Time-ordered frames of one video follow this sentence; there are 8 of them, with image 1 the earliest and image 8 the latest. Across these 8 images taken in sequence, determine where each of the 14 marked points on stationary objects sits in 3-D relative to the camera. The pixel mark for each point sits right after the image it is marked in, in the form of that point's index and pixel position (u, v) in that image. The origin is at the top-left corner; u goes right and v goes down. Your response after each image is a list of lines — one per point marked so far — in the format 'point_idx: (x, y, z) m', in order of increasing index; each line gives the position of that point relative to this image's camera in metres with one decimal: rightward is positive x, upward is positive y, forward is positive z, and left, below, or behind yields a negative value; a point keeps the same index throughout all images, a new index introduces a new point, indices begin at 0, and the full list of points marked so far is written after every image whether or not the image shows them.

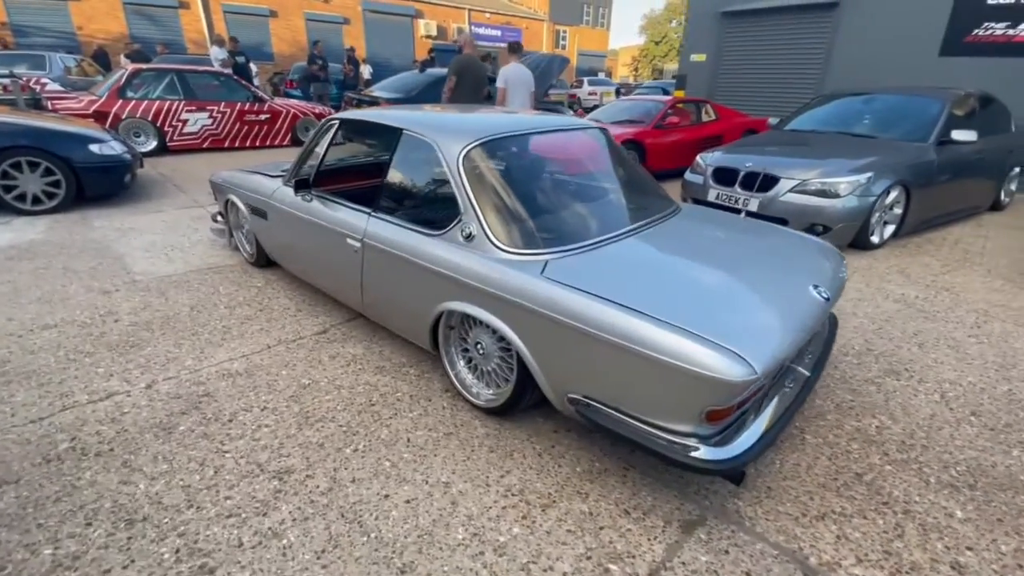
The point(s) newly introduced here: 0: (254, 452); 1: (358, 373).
0: (-1.2, -0.8, +2.4) m
1: (-1.0, -0.5, +3.1) m
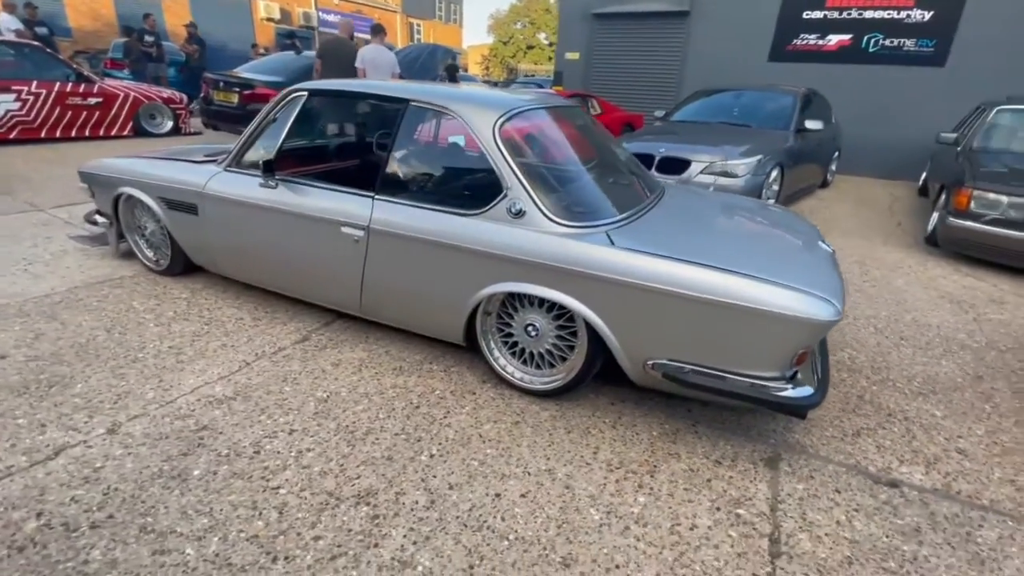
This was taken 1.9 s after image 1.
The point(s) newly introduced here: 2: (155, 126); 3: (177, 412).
0: (-0.8, -0.8, +2.0) m
1: (-0.7, -0.5, +2.7) m
2: (-6.4, +2.9, +8.7) m
3: (-1.6, -0.6, +2.3) m
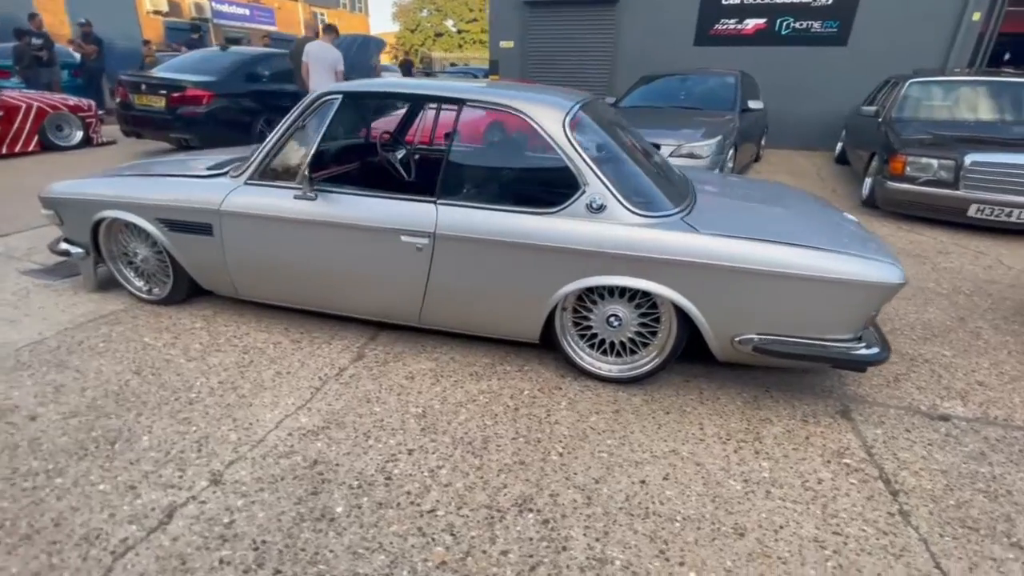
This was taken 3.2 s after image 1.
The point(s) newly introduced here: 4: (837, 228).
0: (-0.2, -0.8, +1.9) m
1: (-0.3, -0.5, +2.7) m
2: (-7.1, +2.4, +7.6) m
3: (-1.0, -0.7, +2.1) m
4: (+1.8, +0.3, +2.7) m
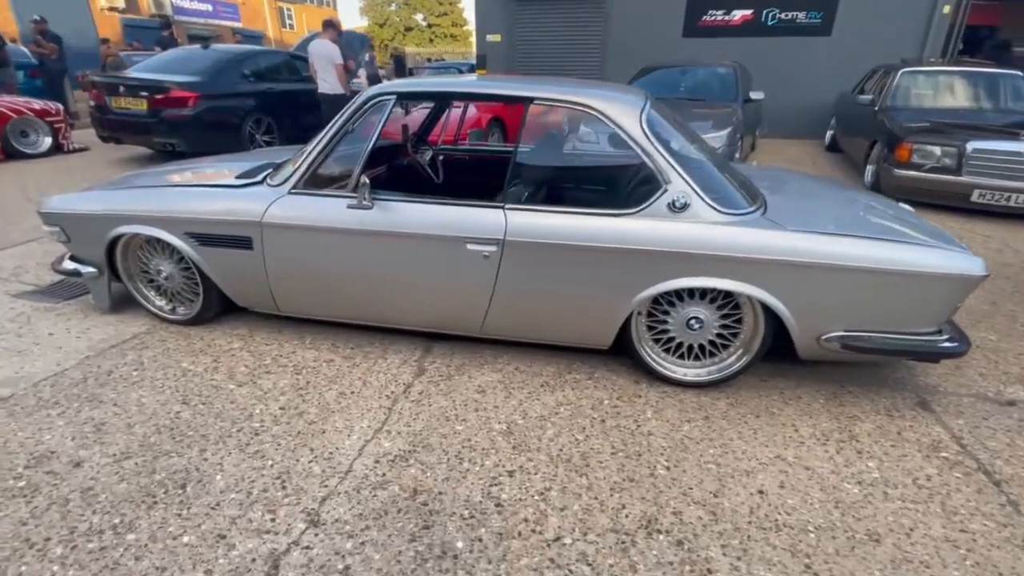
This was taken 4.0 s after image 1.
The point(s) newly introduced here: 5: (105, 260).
0: (+0.3, -0.9, +1.8) m
1: (+0.1, -0.6, +2.5) m
2: (-7.0, +2.1, +7.1) m
3: (-0.6, -0.8, +2.0) m
4: (+2.2, +0.4, +2.7) m
5: (-2.7, +0.2, +3.2) m
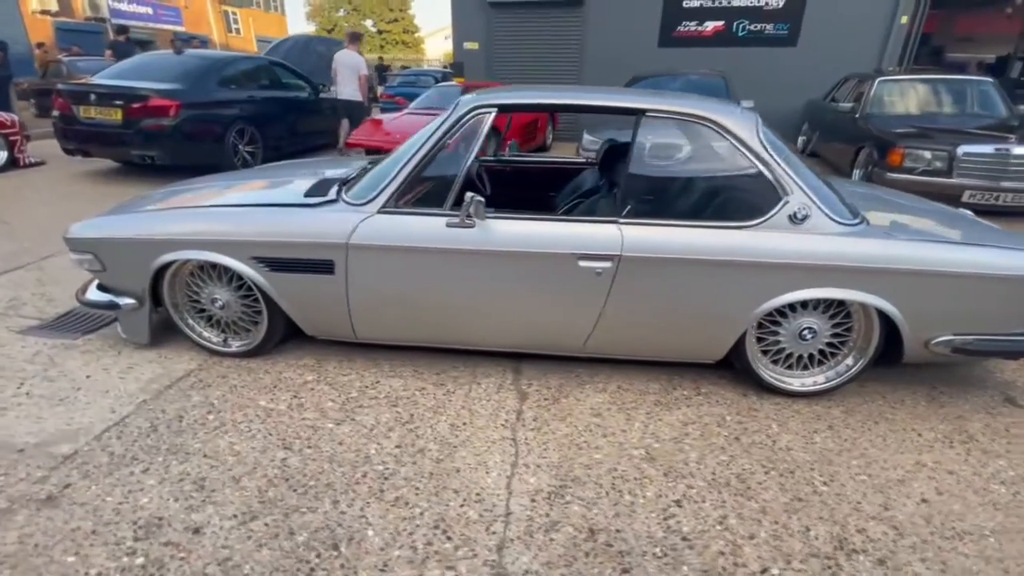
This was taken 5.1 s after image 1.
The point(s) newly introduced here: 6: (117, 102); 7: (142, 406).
0: (+1.0, -0.9, +1.8) m
1: (+0.8, -0.7, +2.5) m
2: (-6.9, +1.7, +6.3) m
3: (+0.1, -0.9, +1.8) m
4: (+2.8, +0.4, +2.9) m
5: (-2.2, 0.0, +2.9) m
6: (-5.0, +2.4, +6.2) m
7: (-1.9, -0.6, +2.5) m
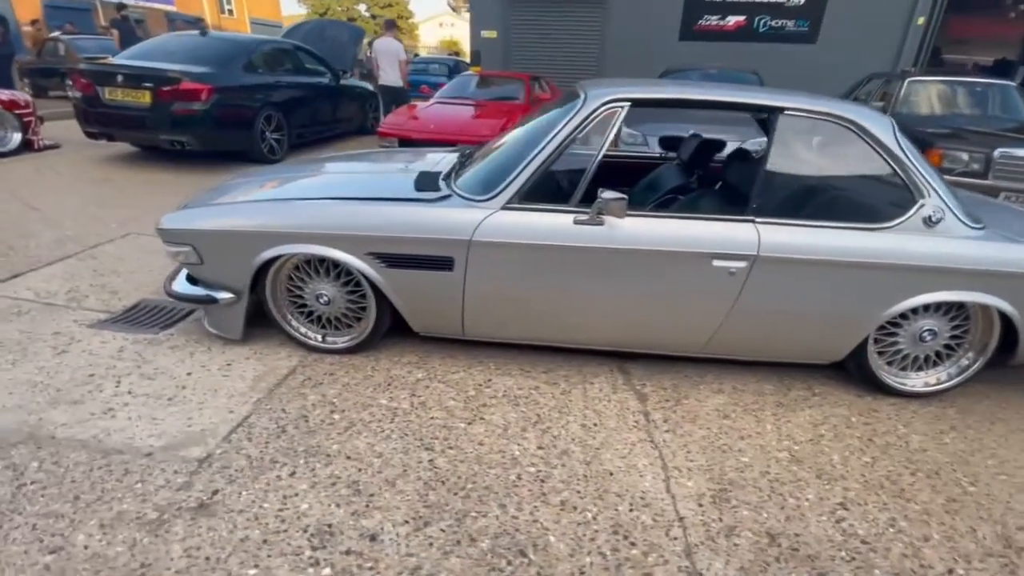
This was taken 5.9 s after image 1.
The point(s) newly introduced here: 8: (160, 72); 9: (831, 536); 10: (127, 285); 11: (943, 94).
0: (+1.7, -1.0, +1.8) m
1: (+1.4, -0.7, +2.5) m
2: (-6.4, +1.8, +6.0) m
3: (+0.8, -0.9, +1.8) m
4: (+3.4, +0.4, +2.9) m
5: (-1.5, 0.0, +2.8) m
6: (-4.5, +2.5, +5.9) m
7: (-1.3, -0.6, +2.4) m
8: (-4.3, +2.7, +6.0) m
9: (+1.2, -0.9, +1.8) m
10: (-2.9, 0.0, +3.7) m
11: (+6.8, +3.0, +7.5) m
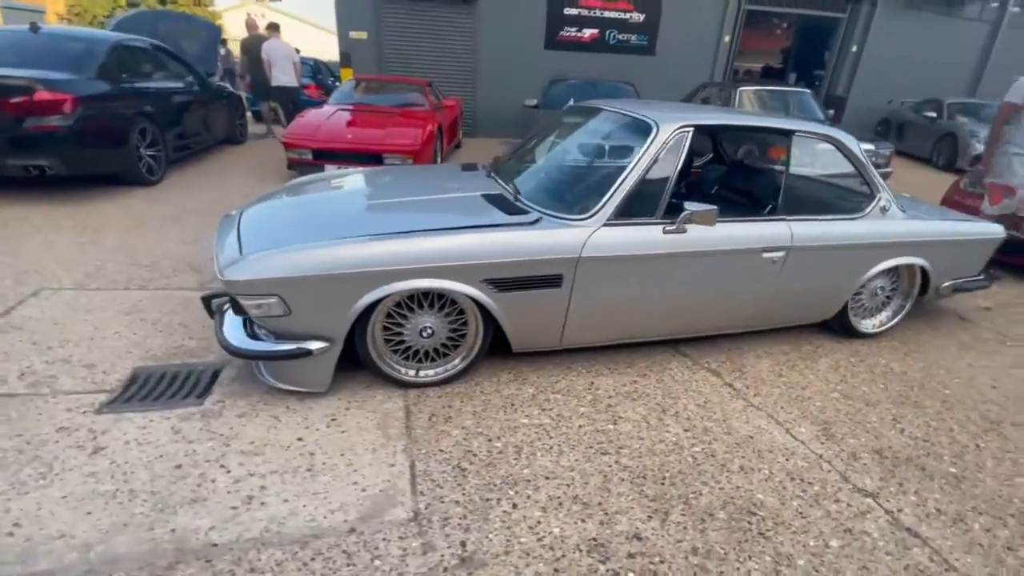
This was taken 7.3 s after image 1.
0: (+2.5, -0.8, +2.7) m
1: (+2.0, -0.5, +3.2) m
2: (-6.7, +0.9, +4.0) m
3: (+1.7, -0.8, +2.4) m
4: (+3.6, +0.7, +4.3) m
5: (-0.9, -0.2, +2.5) m
6: (-5.0, +1.8, +4.5) m
7: (-0.5, -0.8, +2.3) m
8: (-4.9, +2.0, +4.6) m
9: (+2.1, -0.8, +2.5) m
10: (-2.5, -0.4, +3.0) m
11: (+5.0, +3.7, +9.6) m
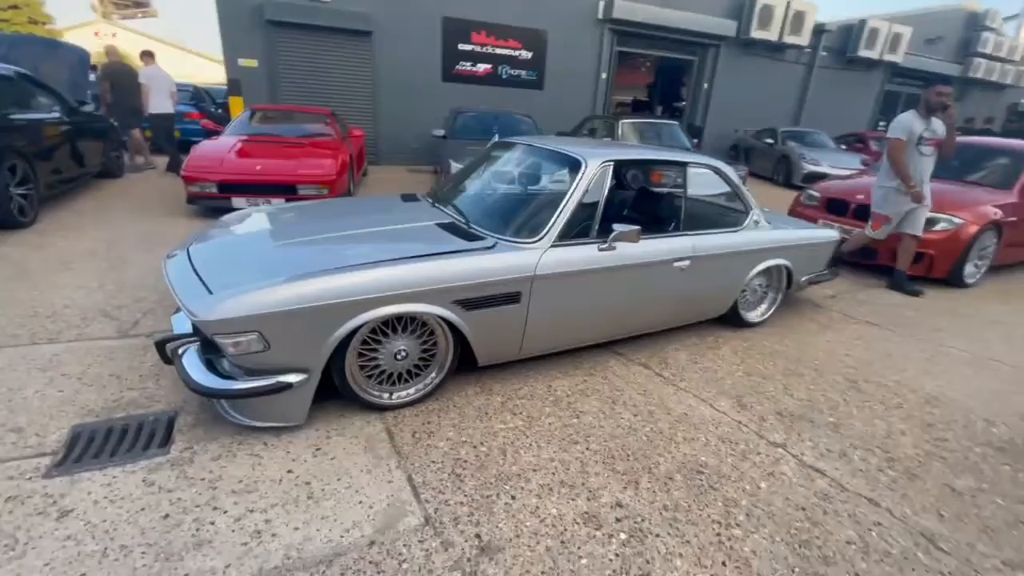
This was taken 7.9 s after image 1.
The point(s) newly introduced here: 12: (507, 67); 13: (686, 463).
0: (+2.3, -0.7, +3.5) m
1: (+1.7, -0.5, +3.9) m
2: (-7.1, +0.2, +2.9) m
3: (+1.5, -0.8, +3.0) m
4: (+2.9, +0.8, +5.3) m
5: (-1.0, -0.4, +2.6) m
6: (-5.6, +1.2, +3.8) m
7: (-0.5, -0.9, +2.5) m
8: (-5.5, +1.4, +3.9) m
9: (+1.9, -0.8, +3.2) m
10: (-2.7, -0.7, +2.7) m
11: (+2.9, +3.5, +10.9) m
12: (-0.2, +5.8, +12.6) m
13: (+0.9, -0.9, +2.6) m
